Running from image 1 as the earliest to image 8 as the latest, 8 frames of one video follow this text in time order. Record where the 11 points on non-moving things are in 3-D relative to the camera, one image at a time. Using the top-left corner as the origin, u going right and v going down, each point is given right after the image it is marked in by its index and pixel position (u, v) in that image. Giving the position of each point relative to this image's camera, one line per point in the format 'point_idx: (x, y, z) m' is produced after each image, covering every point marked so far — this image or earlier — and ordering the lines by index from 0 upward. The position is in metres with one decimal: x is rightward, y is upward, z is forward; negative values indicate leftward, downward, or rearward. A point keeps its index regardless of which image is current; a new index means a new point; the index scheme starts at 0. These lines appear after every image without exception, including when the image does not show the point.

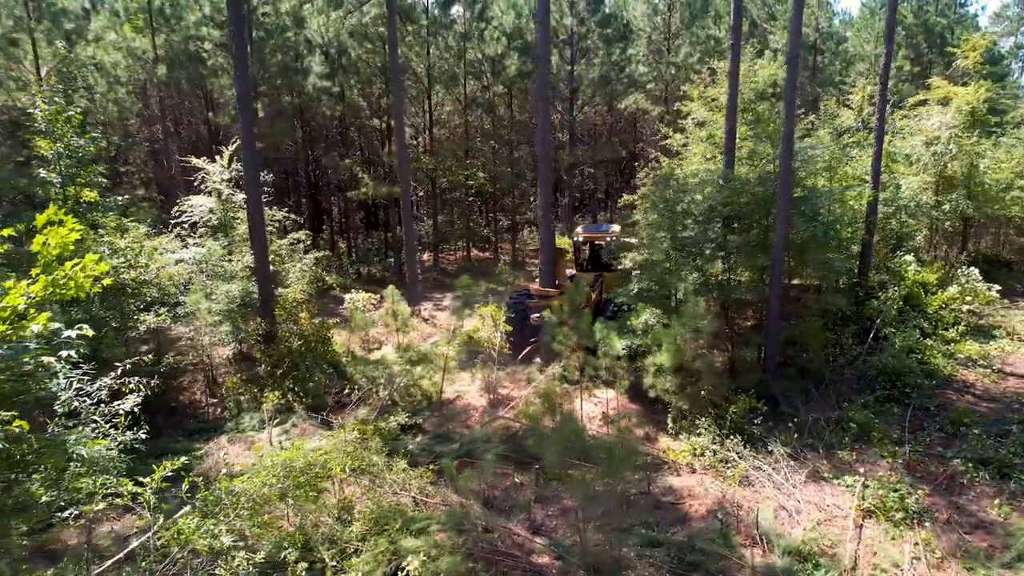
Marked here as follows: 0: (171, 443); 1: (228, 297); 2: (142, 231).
0: (-4.3, -2.0, +8.4) m
1: (-4.3, -0.1, +9.9) m
2: (-5.9, +0.9, +10.6) m
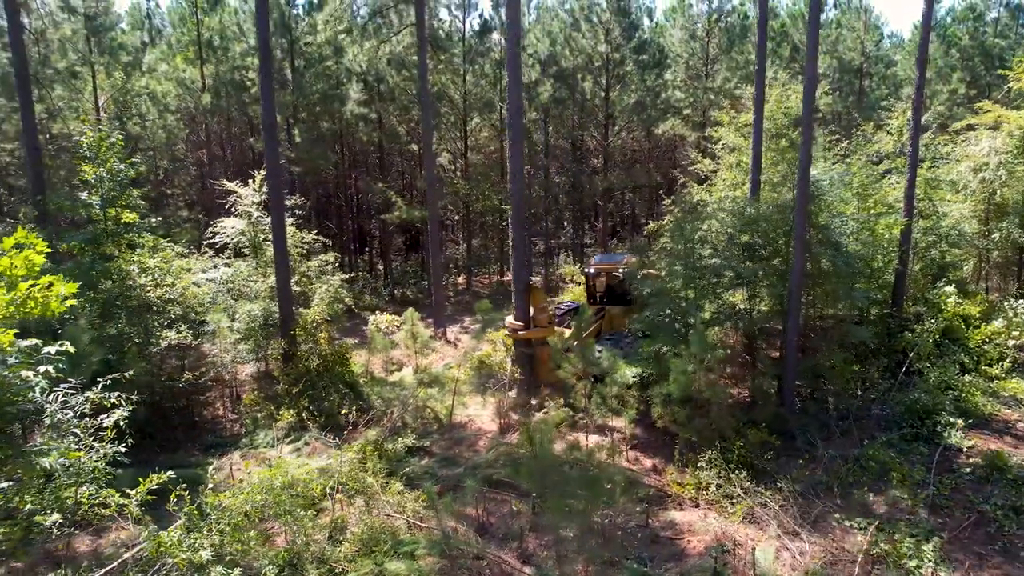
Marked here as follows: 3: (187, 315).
0: (-4.2, -2.2, +8.6) m
1: (-4.1, -0.4, +10.2) m
2: (-5.6, +0.6, +11.1) m
3: (-4.8, -0.4, +9.7) m
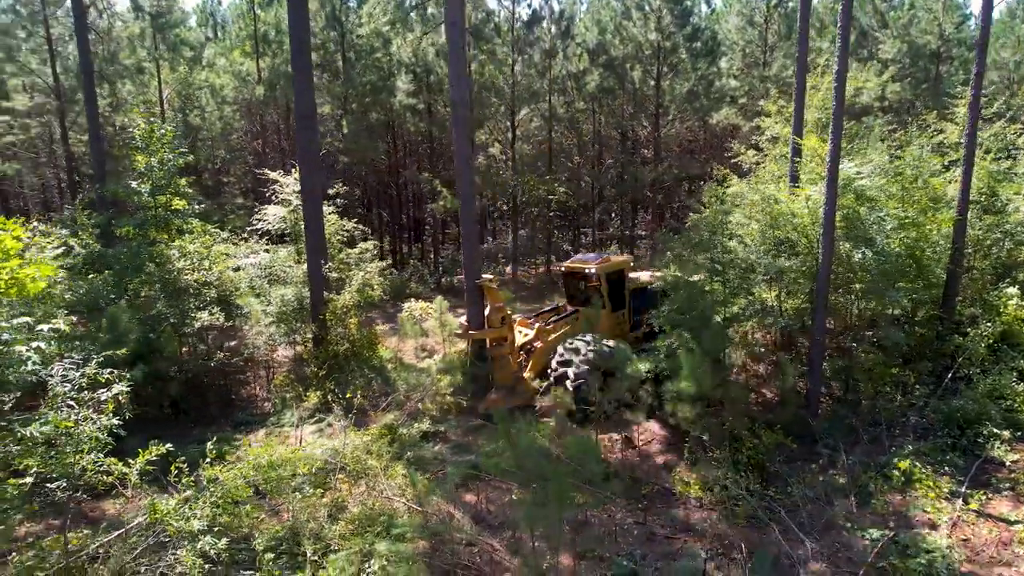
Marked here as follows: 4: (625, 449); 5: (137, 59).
0: (-4.1, -2.0, +9.1) m
1: (-3.7, -0.2, +10.6) m
2: (-5.1, +0.9, +11.7) m
3: (-4.5, -0.1, +10.2) m
4: (+1.5, -2.0, +8.4) m
5: (-7.9, +4.8, +13.9) m
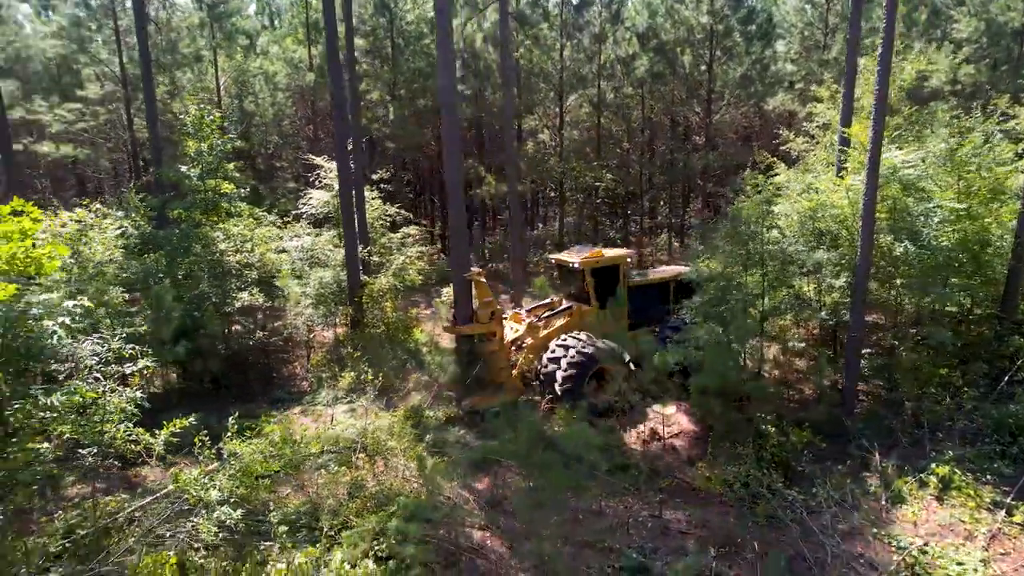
0: (-3.7, -1.7, +9.5) m
1: (-3.1, +0.1, +10.9) m
2: (-4.4, +1.2, +12.1) m
3: (-4.0, +0.2, +10.6) m
4: (+1.7, -1.9, +8.3) m
5: (-6.9, +5.3, +14.5) m
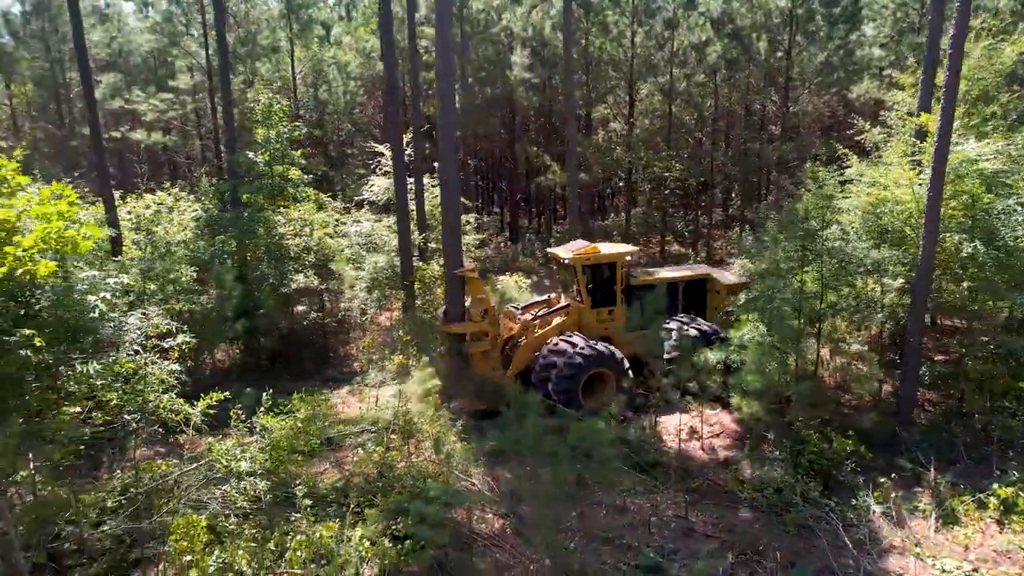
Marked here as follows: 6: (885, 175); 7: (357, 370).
0: (-3.1, -1.5, +9.9) m
1: (-2.3, +0.4, +11.3) m
2: (-3.4, +1.6, +12.5) m
3: (-3.2, +0.4, +11.0) m
4: (+2.2, -1.9, +8.1) m
5: (-5.4, +5.7, +15.1) m
6: (+5.0, +1.5, +8.9) m
7: (-2.5, -1.3, +10.6) m
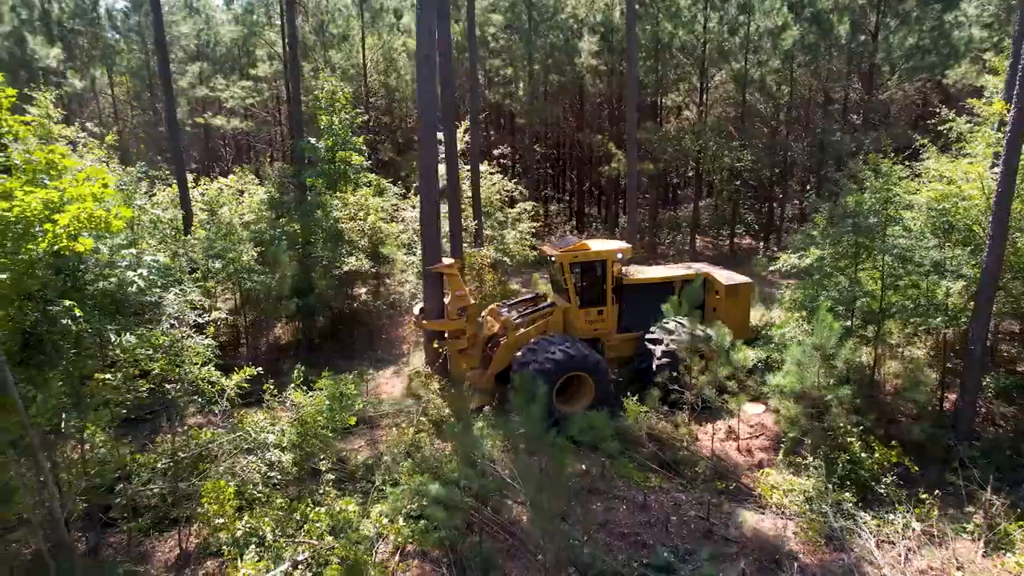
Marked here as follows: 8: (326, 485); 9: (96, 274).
0: (-2.4, -1.2, +10.3) m
1: (-1.4, +0.6, +11.5) m
2: (-2.4, +1.9, +12.9) m
3: (-2.3, +0.7, +11.3) m
4: (+2.5, -1.8, +7.8) m
5: (-3.9, +6.1, +15.6) m
6: (+5.5, +1.5, +8.2) m
7: (-1.8, -1.1, +10.9) m
8: (-1.8, -2.0, +6.7) m
9: (-3.3, +0.1, +5.4) m
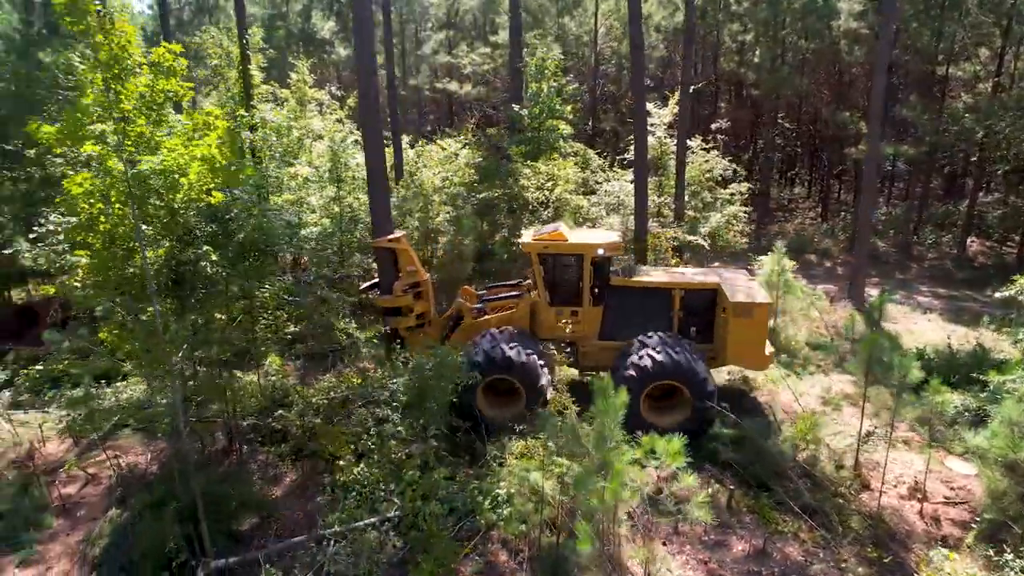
0: (+0.1, -0.7, +10.3) m
1: (+1.7, +1.0, +10.9) m
2: (+1.5, +2.4, +12.5) m
3: (+0.8, +1.2, +11.1) m
4: (+3.7, -2.0, +6.3) m
5: (+1.5, +6.8, +15.3) m
6: (+7.0, +0.9, +5.3) m
7: (+1.0, -0.7, +10.6) m
8: (-0.7, -1.7, +6.8) m
9: (-2.4, +0.6, +6.0) m
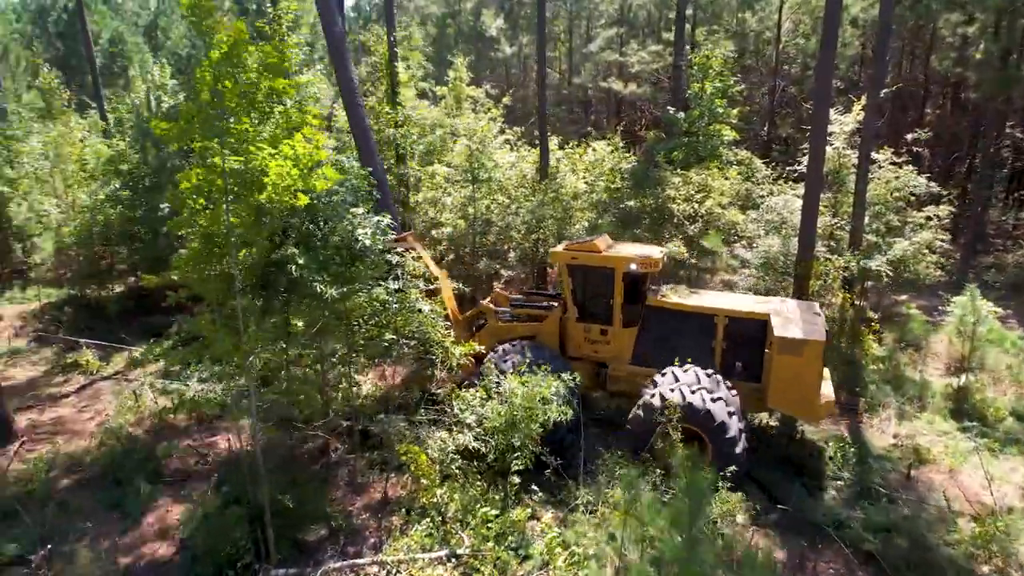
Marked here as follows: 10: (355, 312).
0: (+1.9, -1.0, +9.3) m
1: (+3.7, +0.5, +9.5) m
2: (+4.1, +1.9, +11.0) m
3: (+3.0, +0.8, +9.9) m
4: (+4.2, -2.5, +4.5) m
5: (+5.2, +6.3, +13.7) m
6: (+7.4, +0.1, +2.7) m
7: (+2.8, -1.0, +9.4) m
8: (+0.1, -1.8, +6.1) m
9: (-1.5, +0.6, +5.8) m
10: (-1.5, -0.2, +6.2) m
